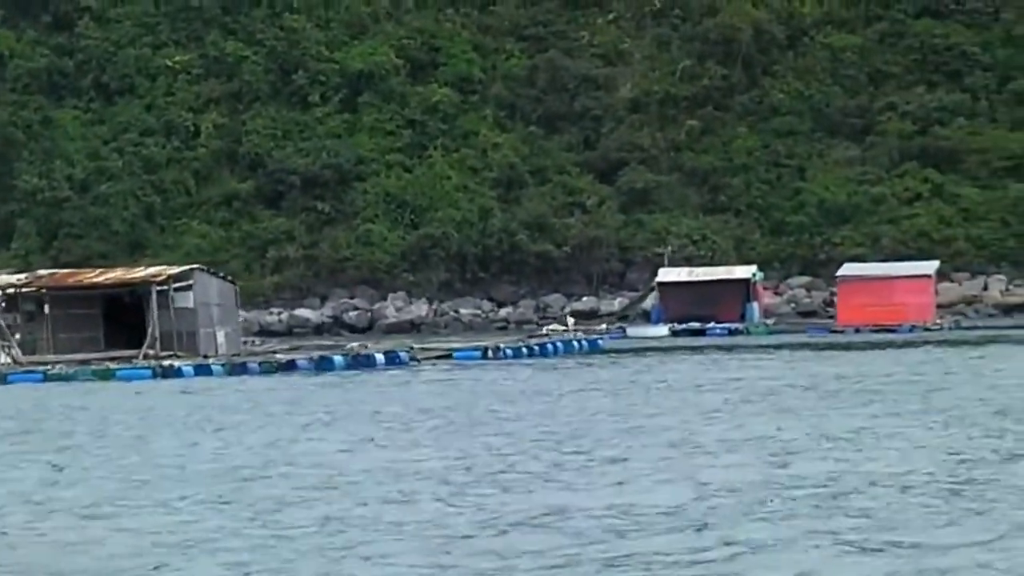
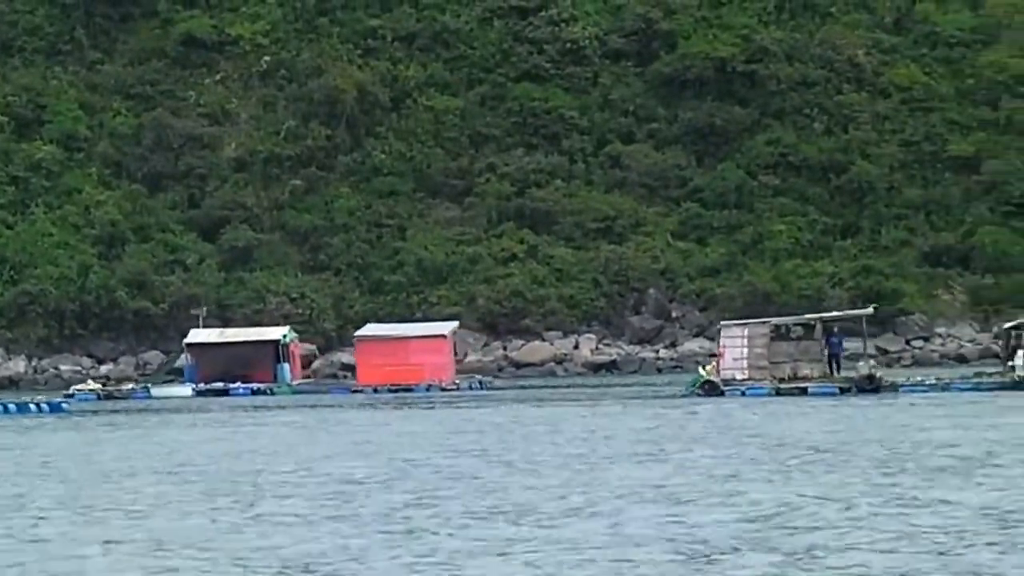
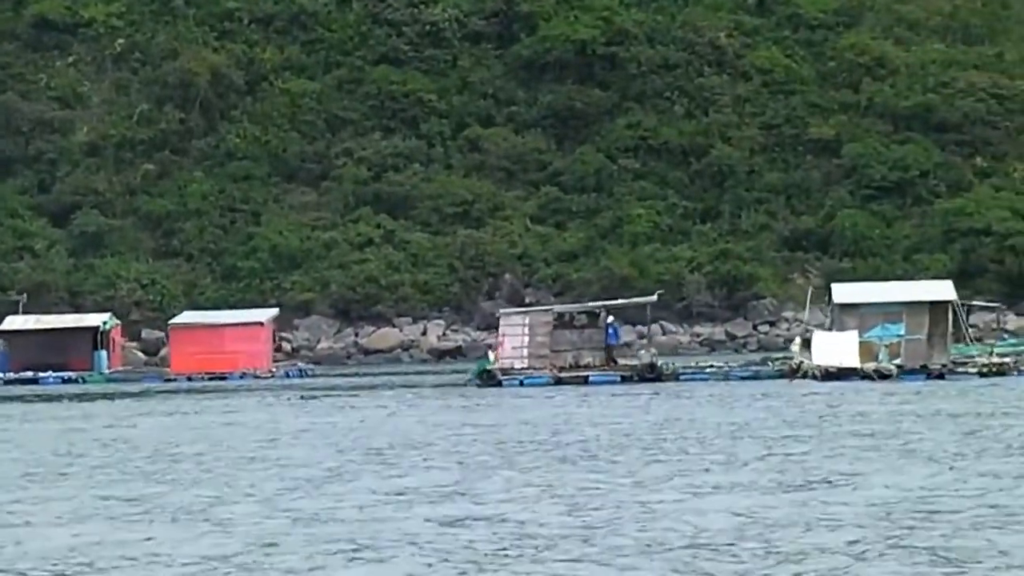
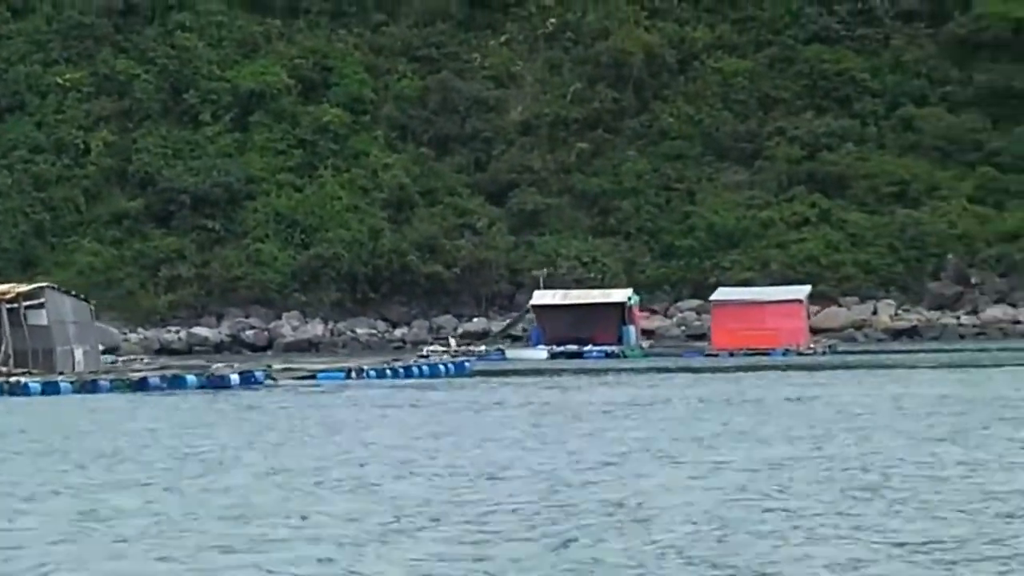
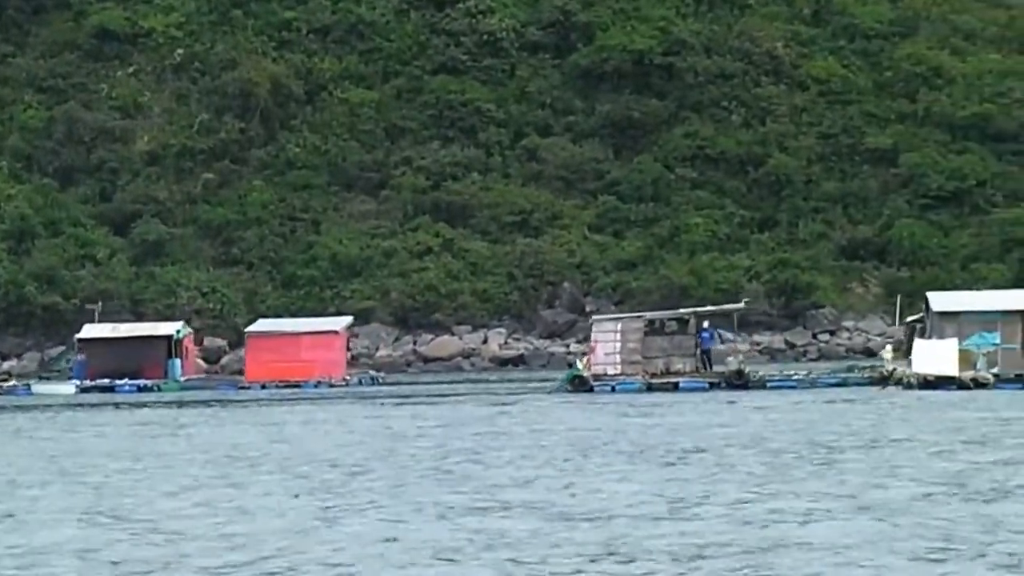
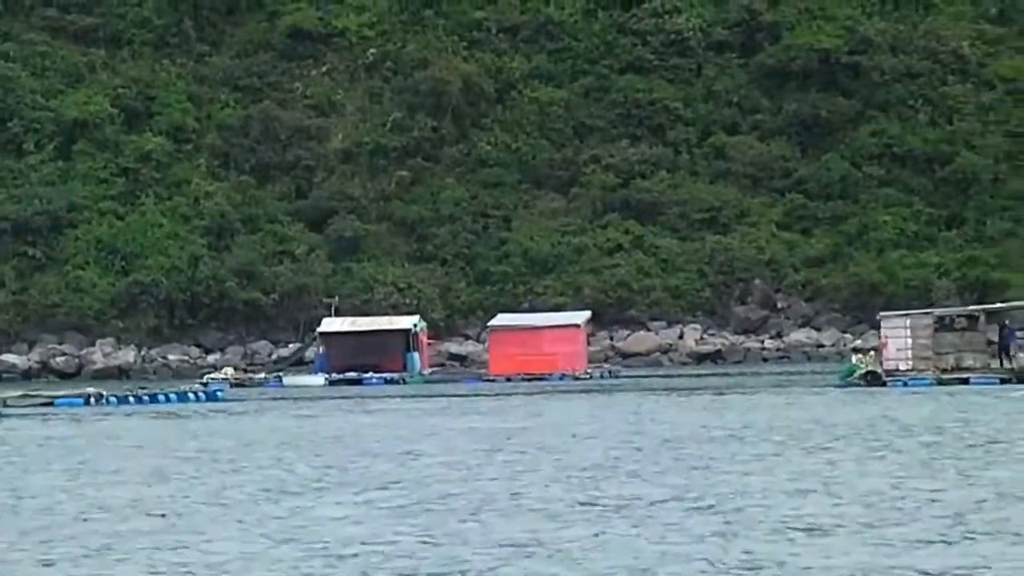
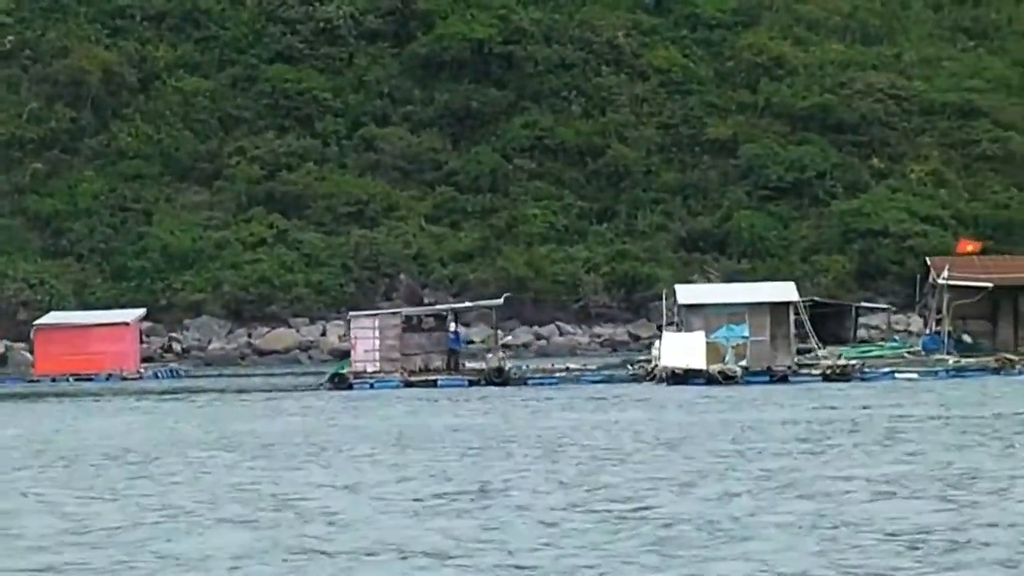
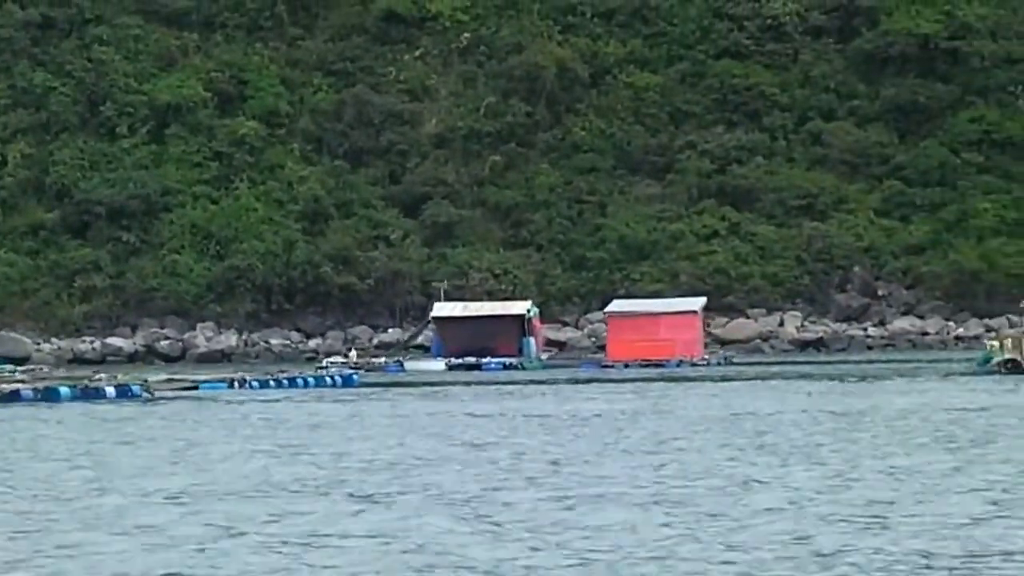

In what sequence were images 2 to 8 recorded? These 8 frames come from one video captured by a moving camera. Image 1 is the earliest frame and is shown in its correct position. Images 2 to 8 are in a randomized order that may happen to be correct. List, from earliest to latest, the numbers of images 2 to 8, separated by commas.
4, 8, 6, 2, 5, 3, 7
